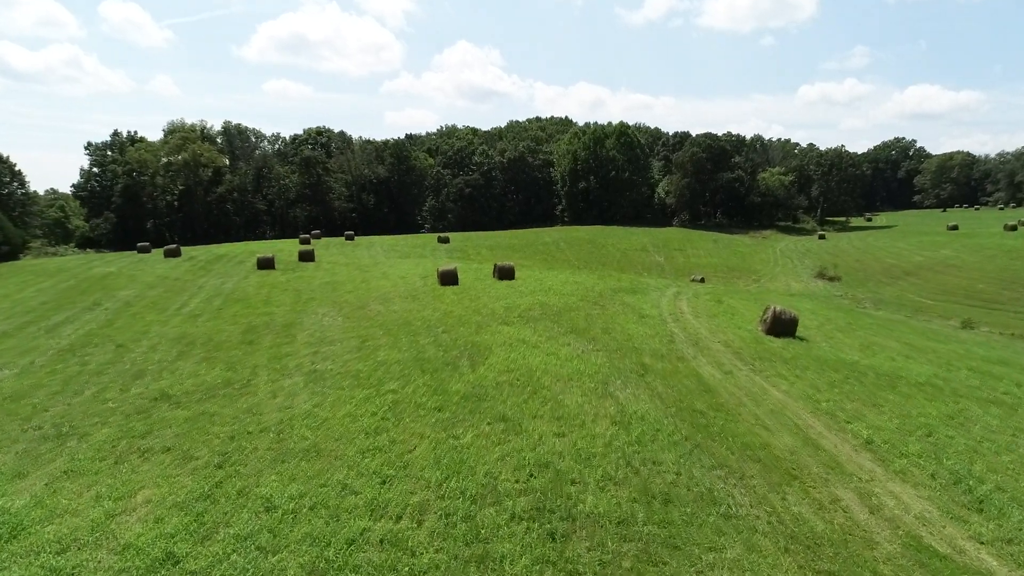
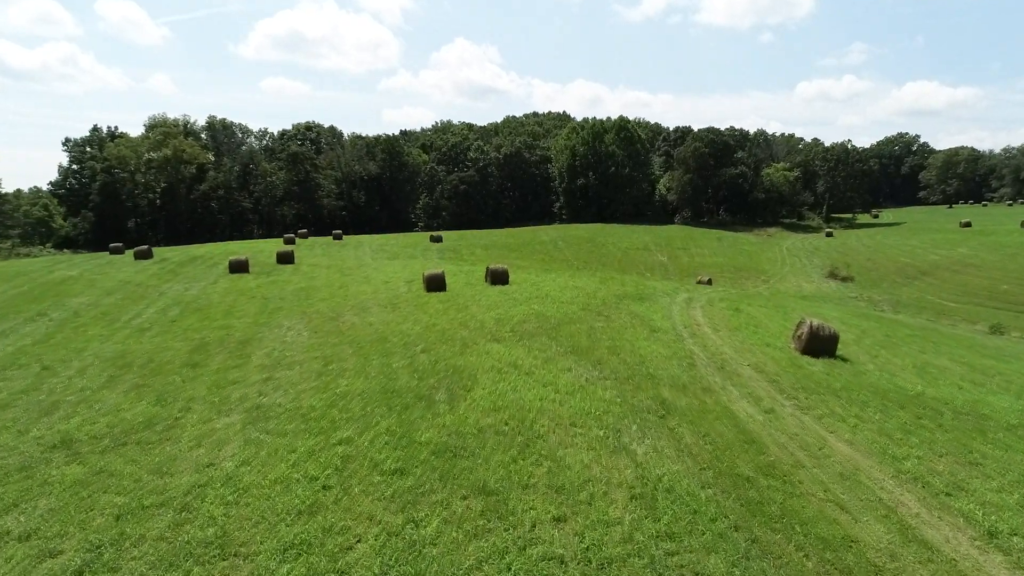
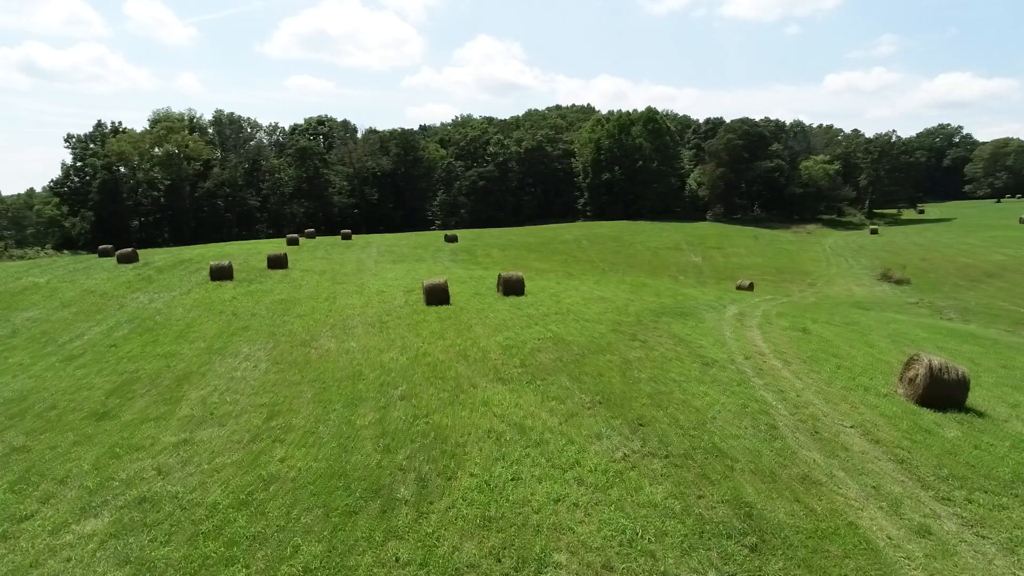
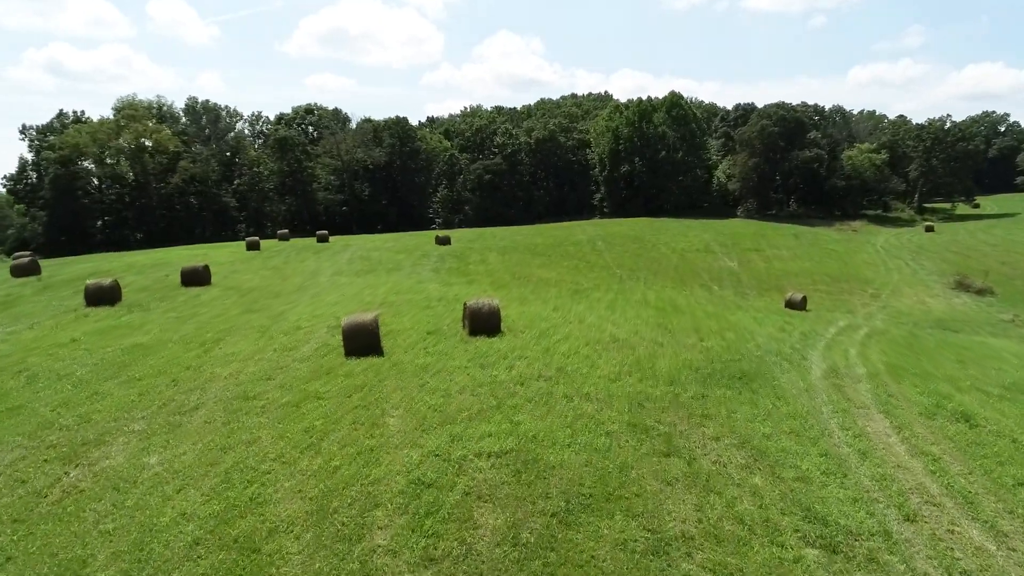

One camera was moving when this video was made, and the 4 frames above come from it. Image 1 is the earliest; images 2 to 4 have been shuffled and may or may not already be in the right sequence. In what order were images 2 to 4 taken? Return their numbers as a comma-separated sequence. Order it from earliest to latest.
2, 3, 4
